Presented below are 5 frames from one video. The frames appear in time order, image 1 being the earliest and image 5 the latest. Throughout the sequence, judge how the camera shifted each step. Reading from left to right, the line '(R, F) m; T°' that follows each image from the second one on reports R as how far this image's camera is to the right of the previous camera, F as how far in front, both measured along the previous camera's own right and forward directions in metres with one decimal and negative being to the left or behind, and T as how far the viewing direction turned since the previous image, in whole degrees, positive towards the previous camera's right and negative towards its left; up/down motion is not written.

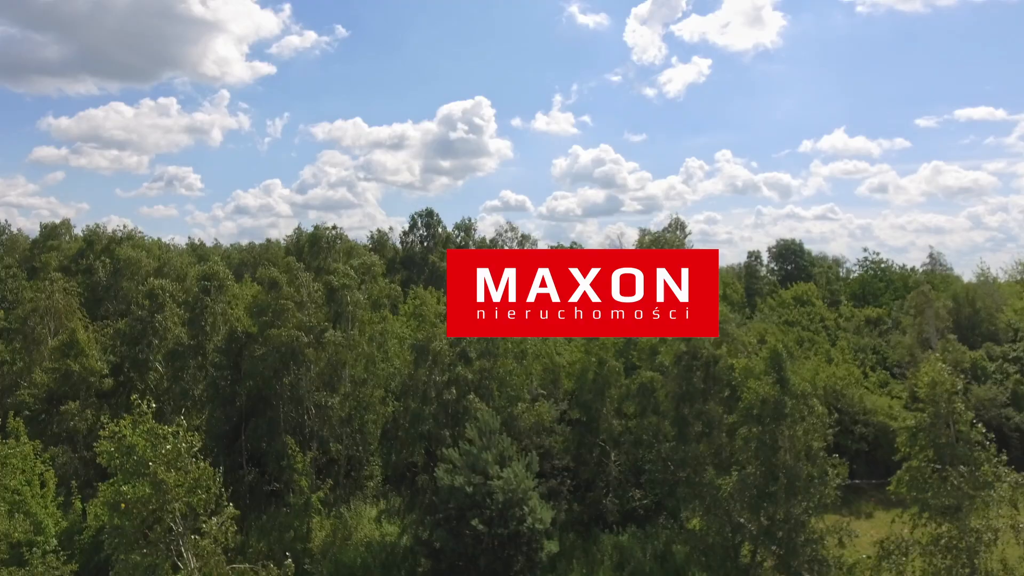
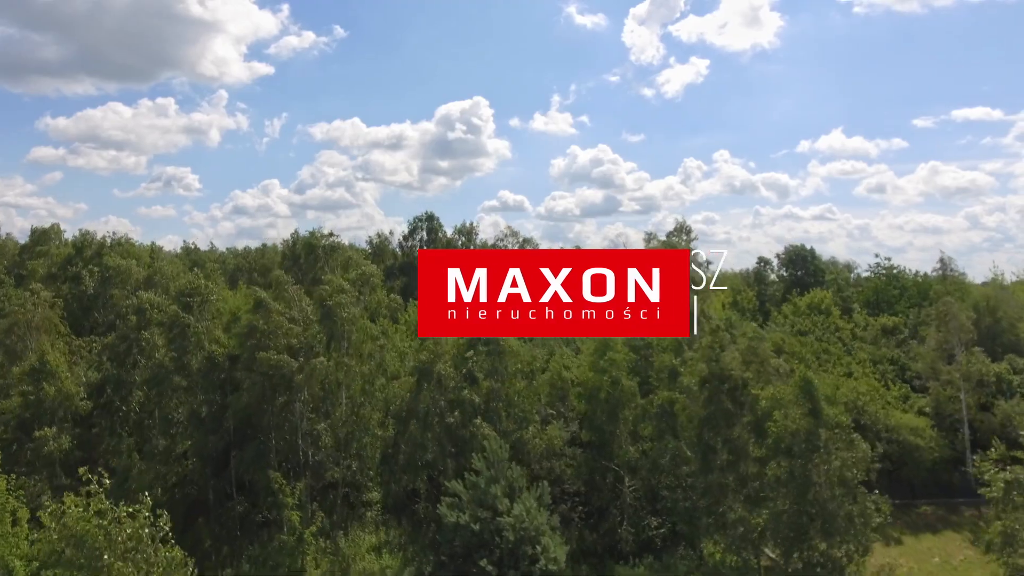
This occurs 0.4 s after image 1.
(-0.2, +1.1) m; 0°
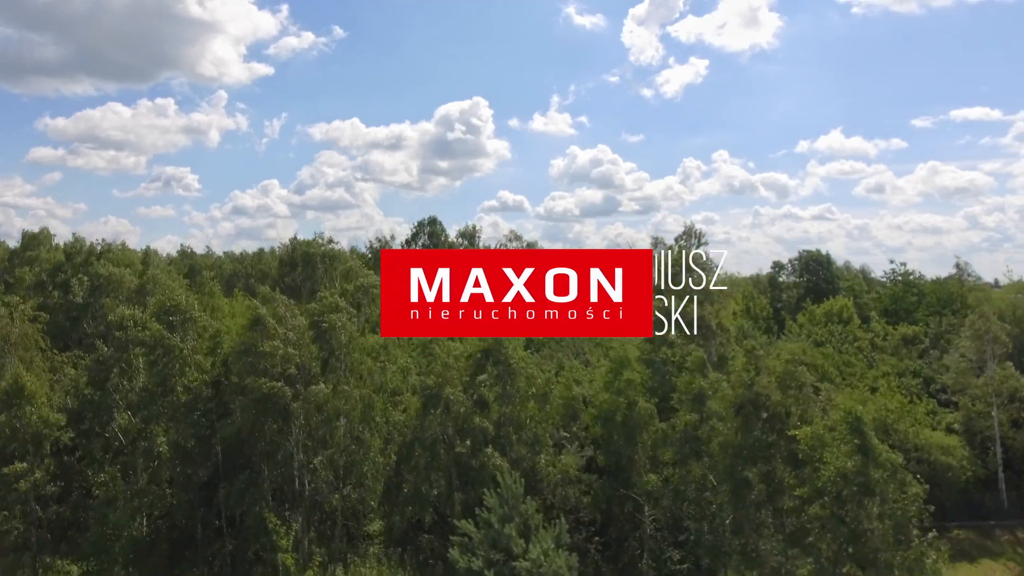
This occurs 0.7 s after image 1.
(-0.3, +1.2) m; 0°
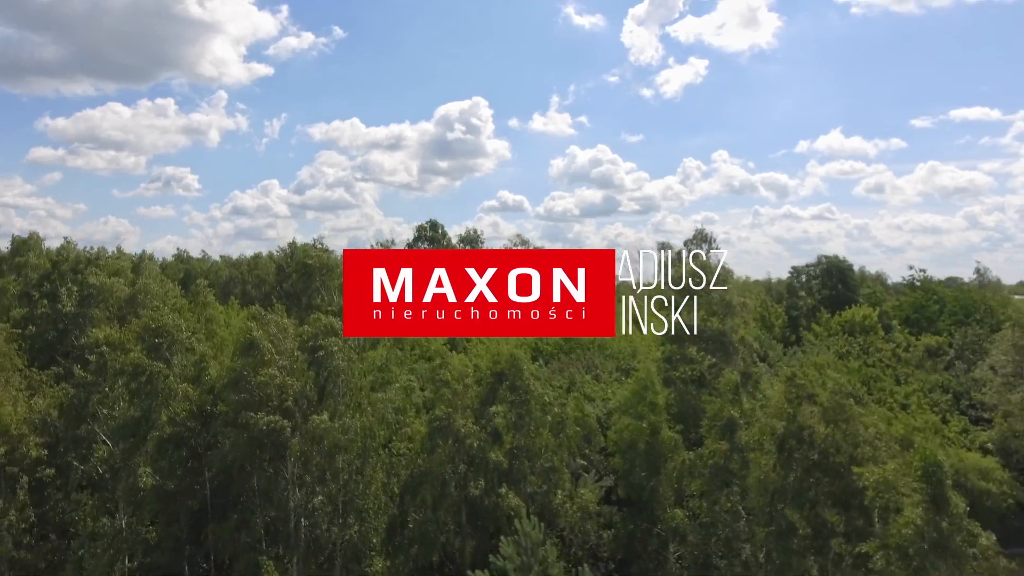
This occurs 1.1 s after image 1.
(-0.3, +1.2) m; 0°
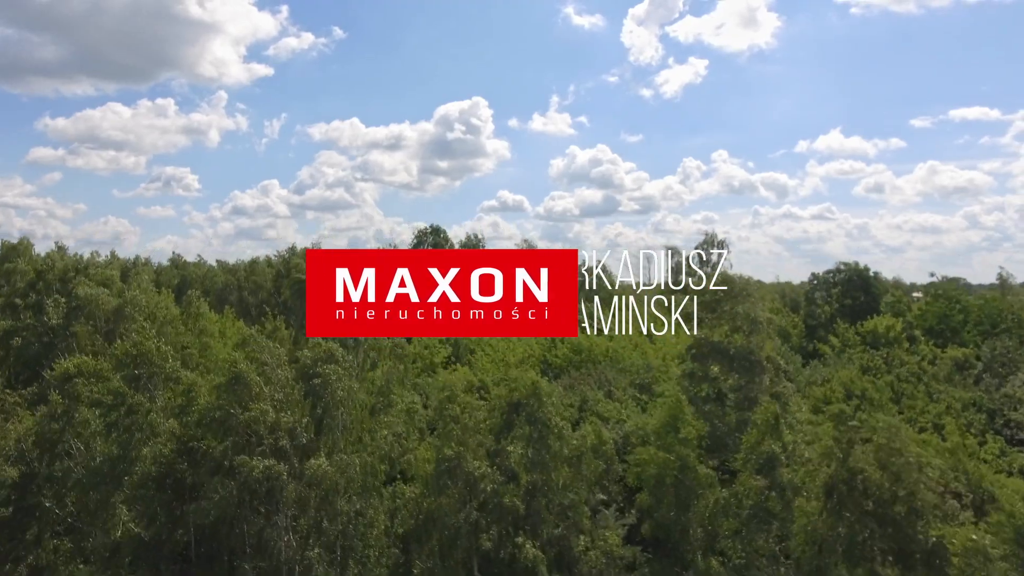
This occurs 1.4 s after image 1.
(-0.3, +1.3) m; 0°
